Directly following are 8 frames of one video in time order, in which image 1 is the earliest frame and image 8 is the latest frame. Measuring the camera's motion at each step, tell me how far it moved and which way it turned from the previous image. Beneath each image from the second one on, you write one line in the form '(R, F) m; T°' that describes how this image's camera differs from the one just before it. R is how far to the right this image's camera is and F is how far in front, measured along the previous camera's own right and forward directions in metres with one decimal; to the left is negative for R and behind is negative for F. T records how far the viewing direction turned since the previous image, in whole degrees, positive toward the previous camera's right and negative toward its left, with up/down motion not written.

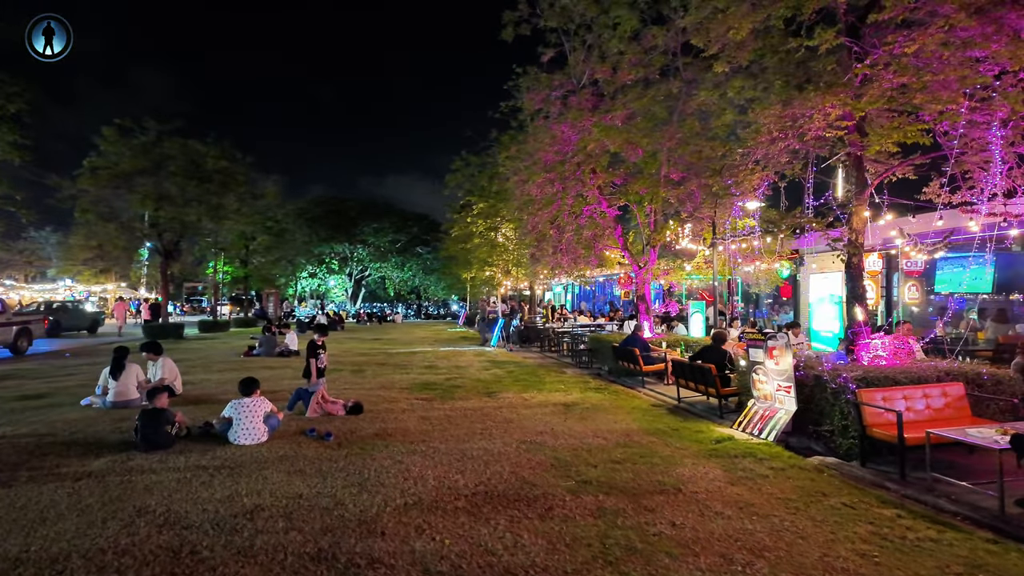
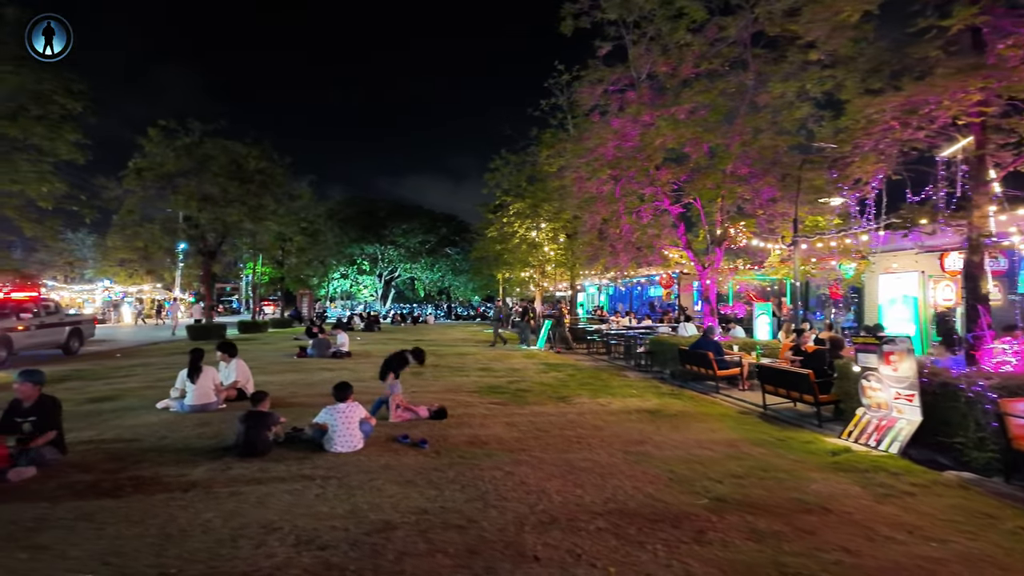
(-1.0, +0.4) m; -2°
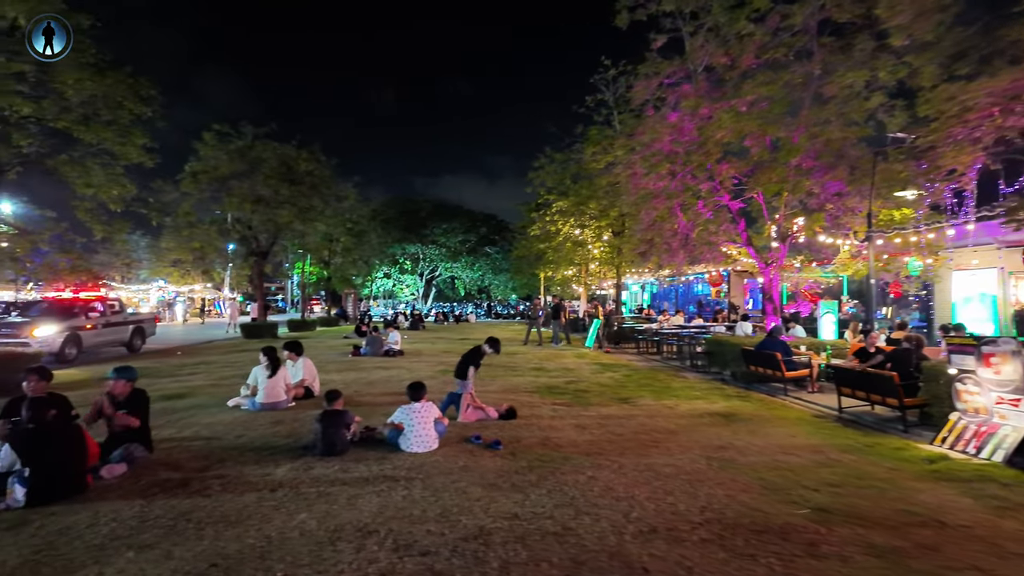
(-0.5, +0.2) m; -3°
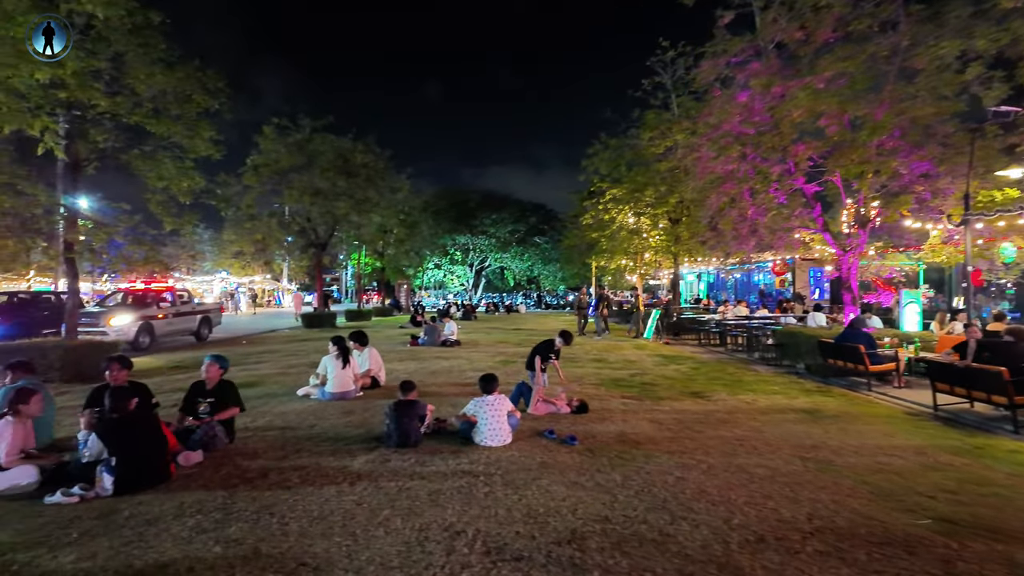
(-0.3, +0.3) m; -5°
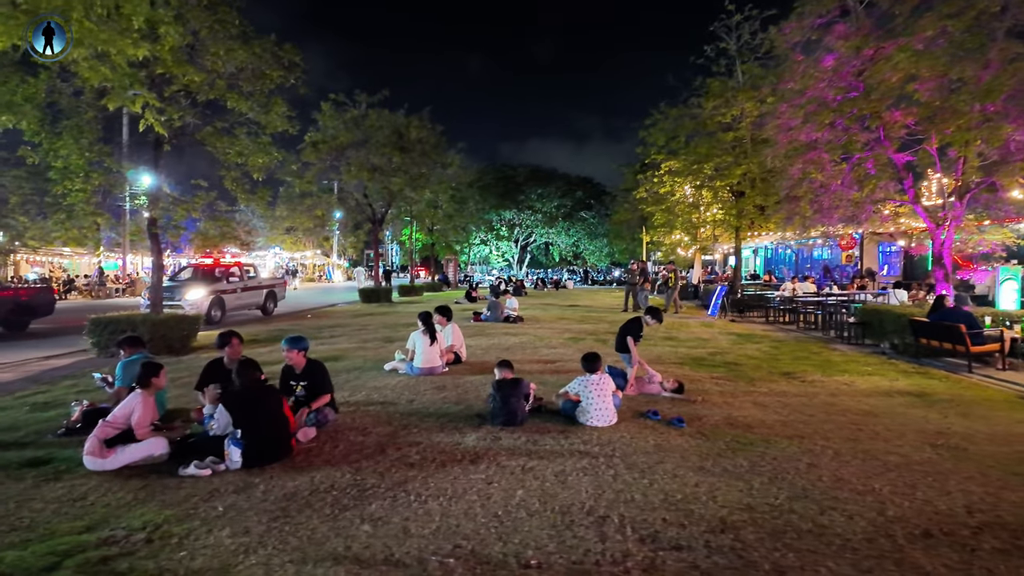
(-0.8, +0.2) m; -4°
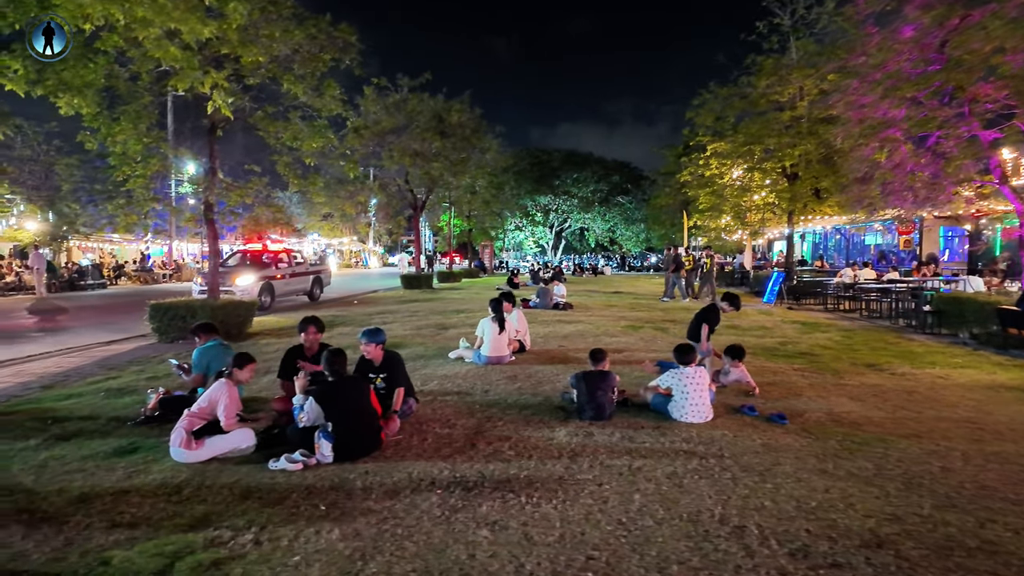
(-0.6, +0.3) m; -3°
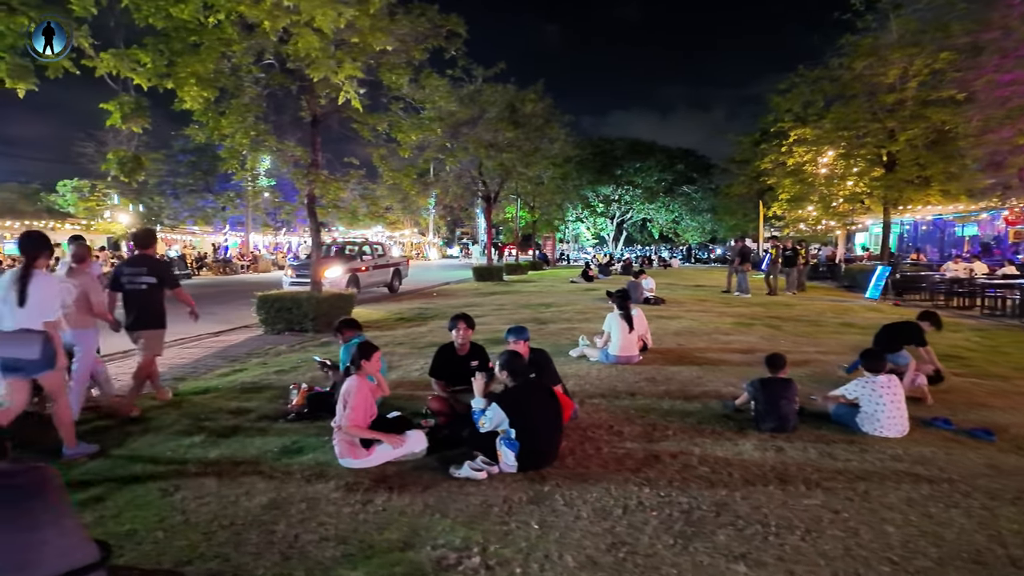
(-1.2, +0.4) m; -5°
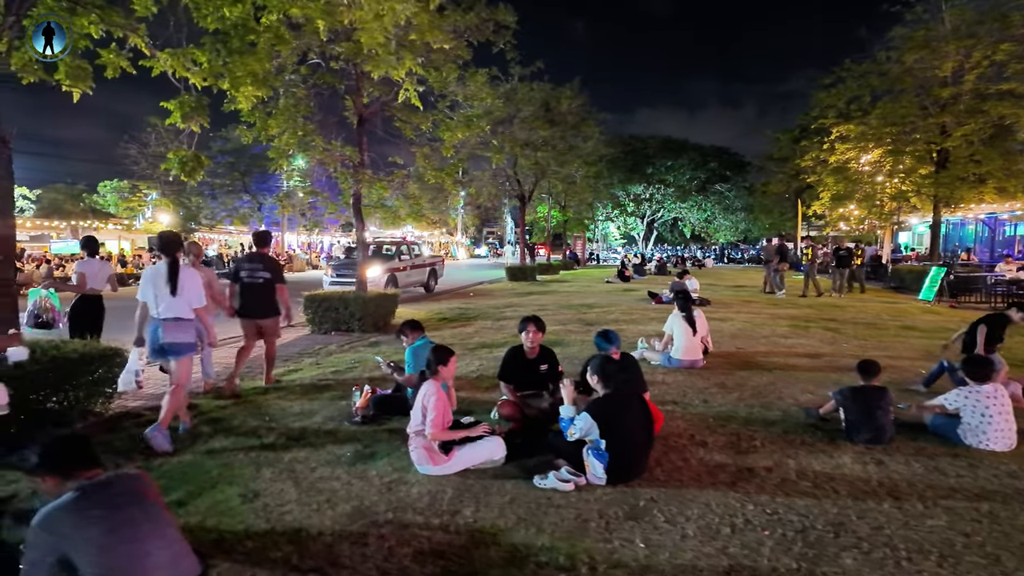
(-0.5, +0.2) m; -2°
